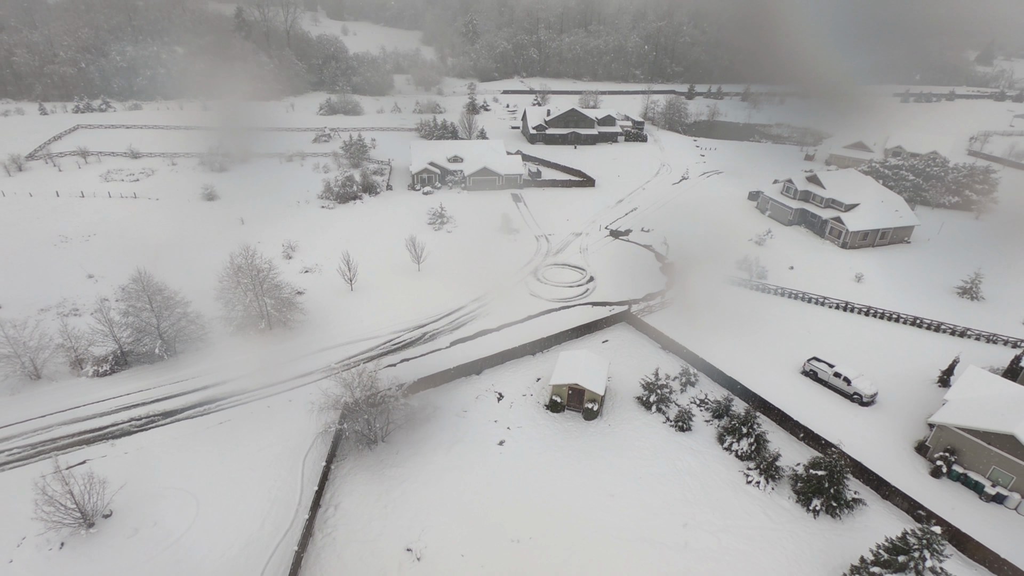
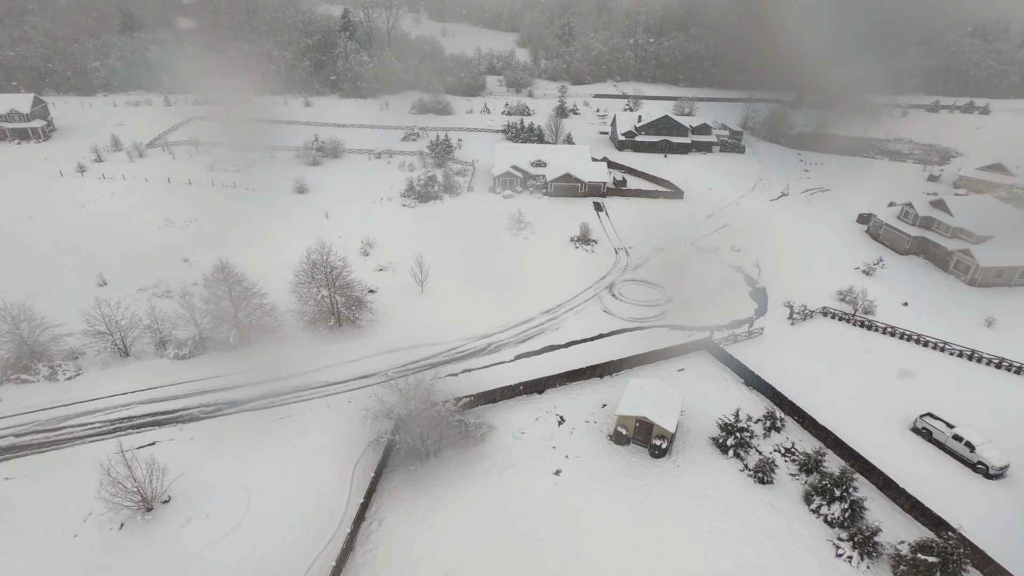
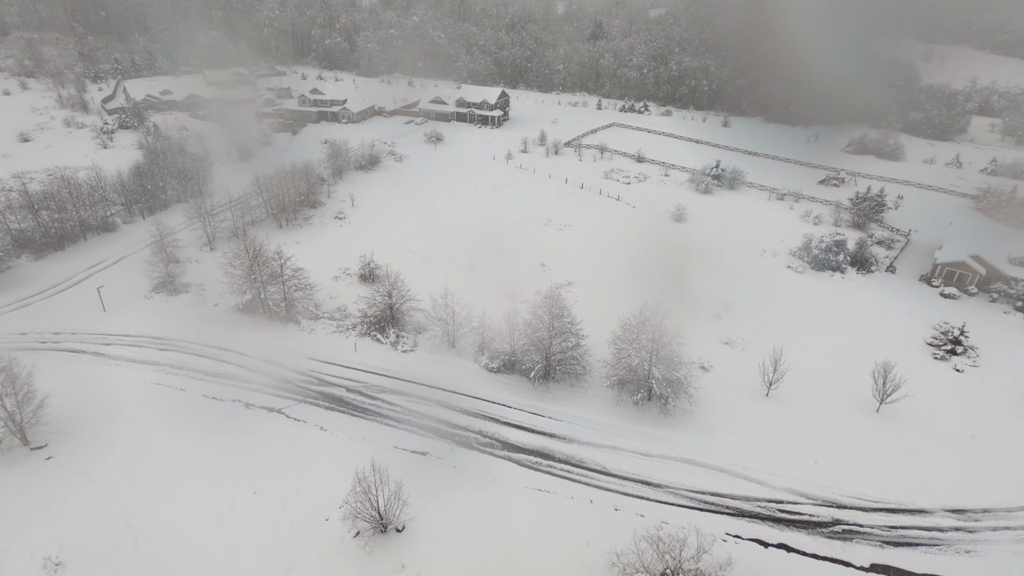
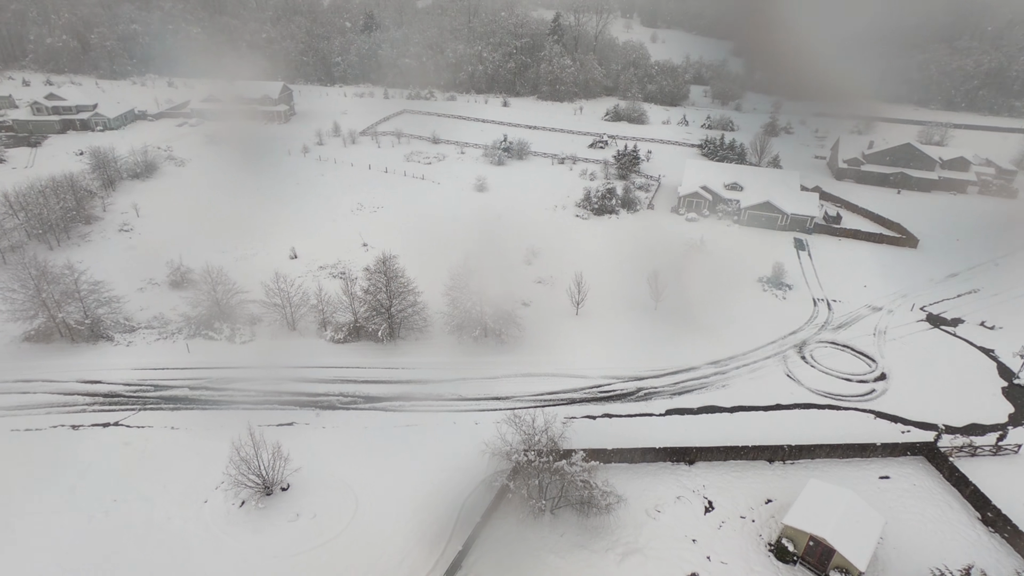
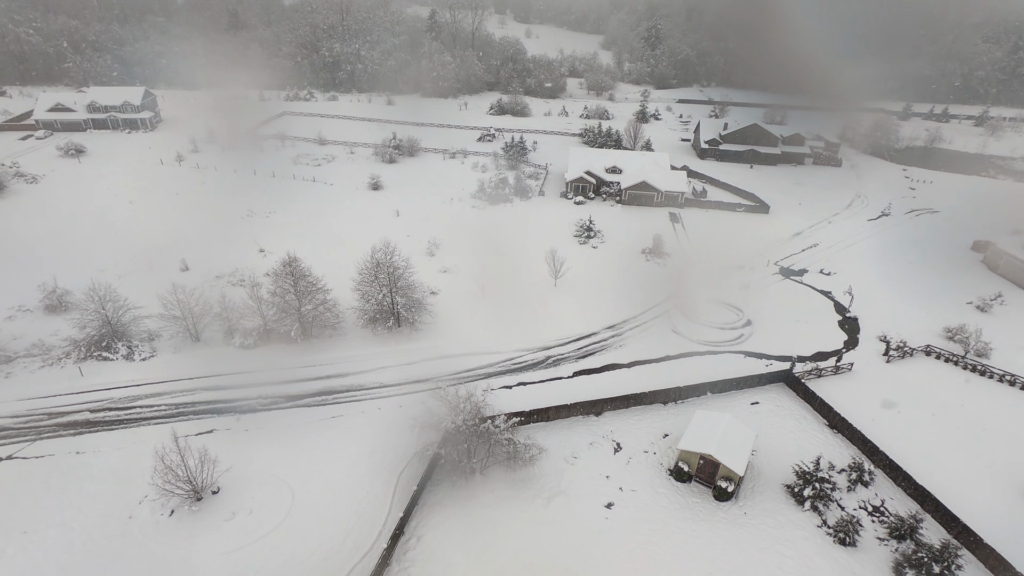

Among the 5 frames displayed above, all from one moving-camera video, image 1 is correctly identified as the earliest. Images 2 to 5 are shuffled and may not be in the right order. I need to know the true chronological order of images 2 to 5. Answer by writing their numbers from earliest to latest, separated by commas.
2, 5, 4, 3
